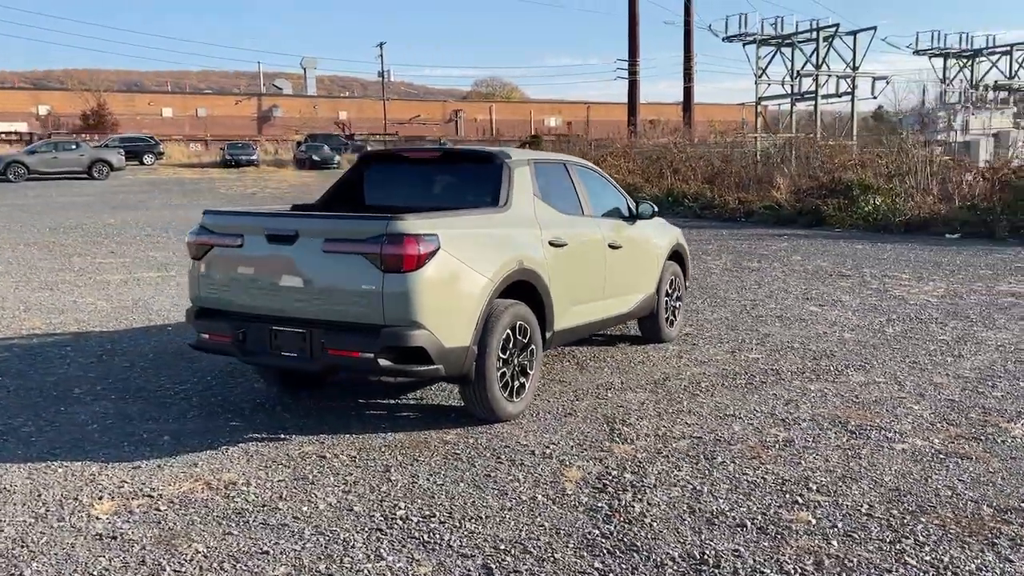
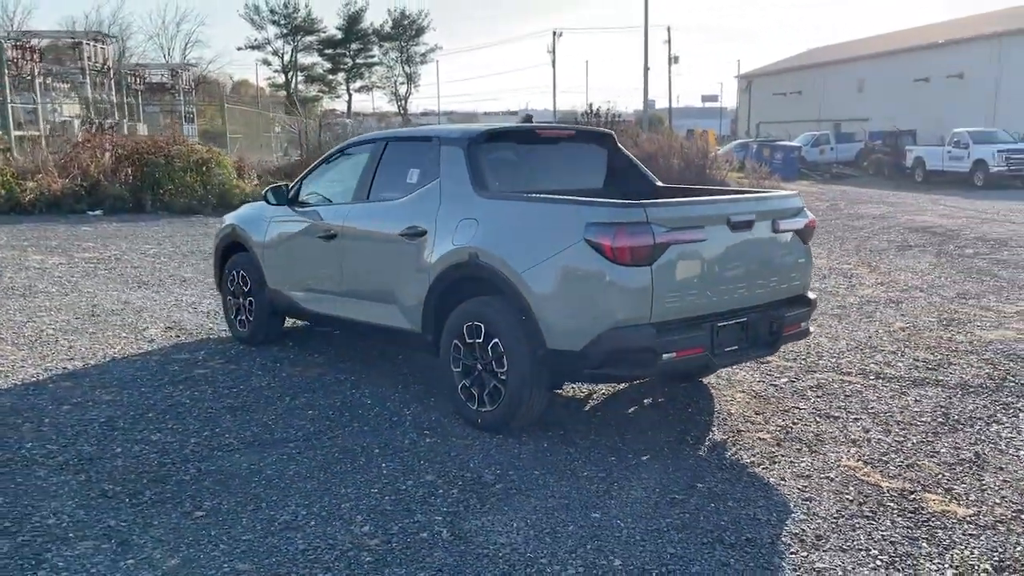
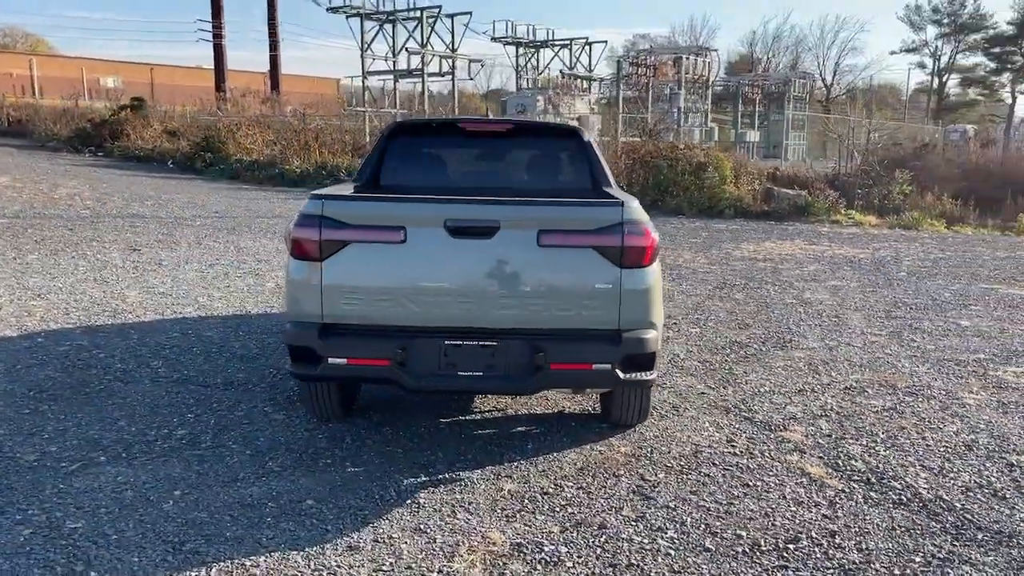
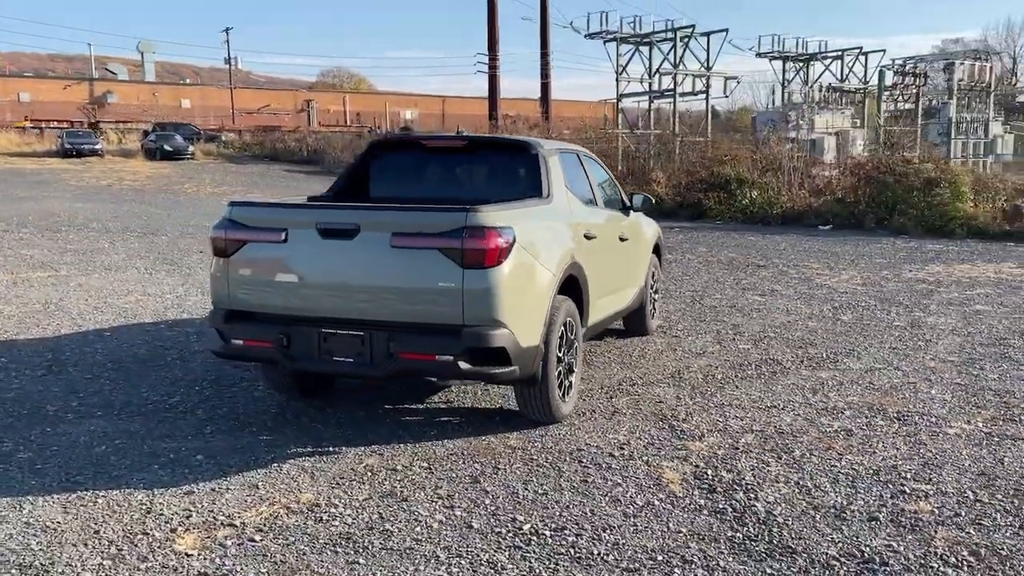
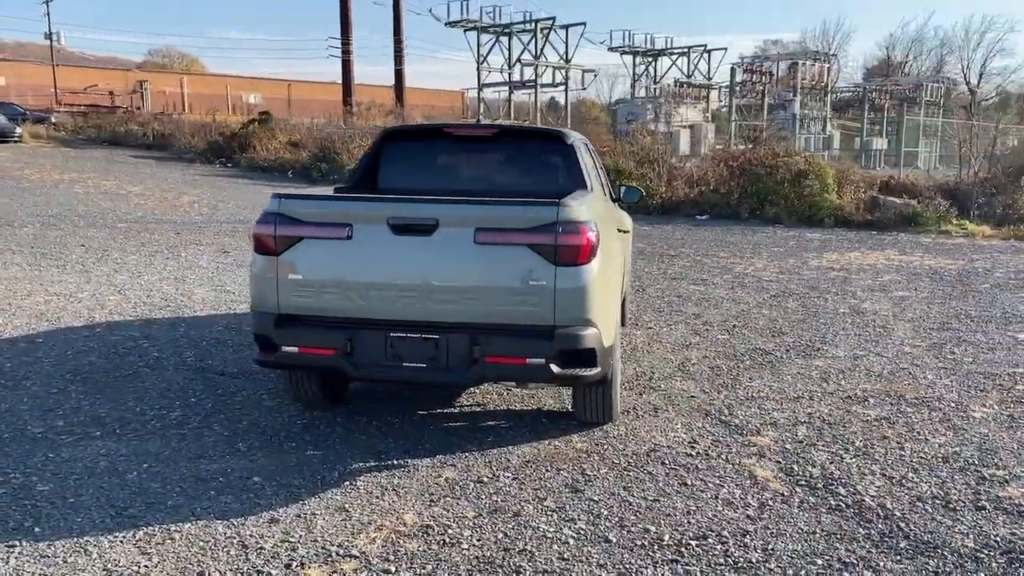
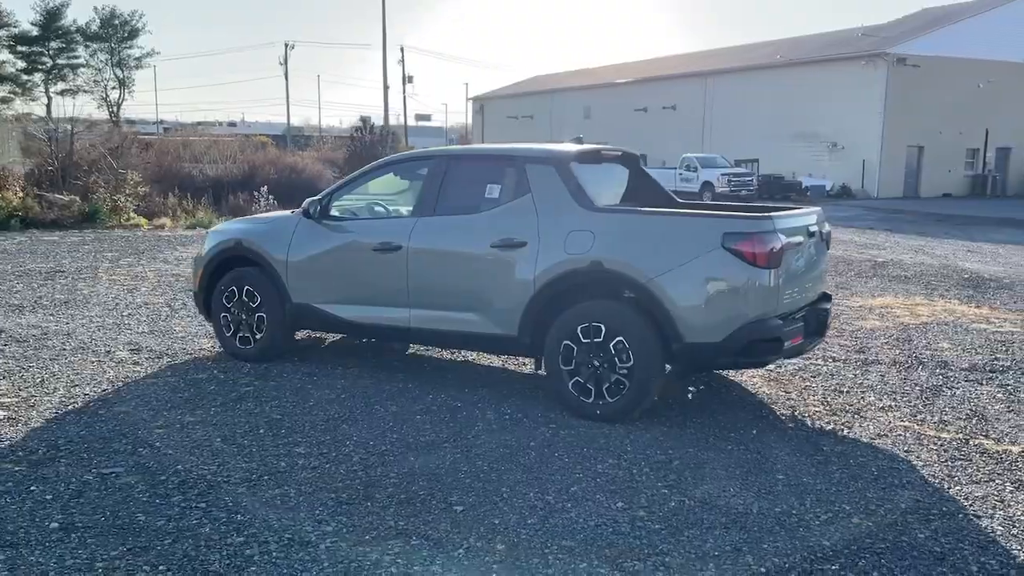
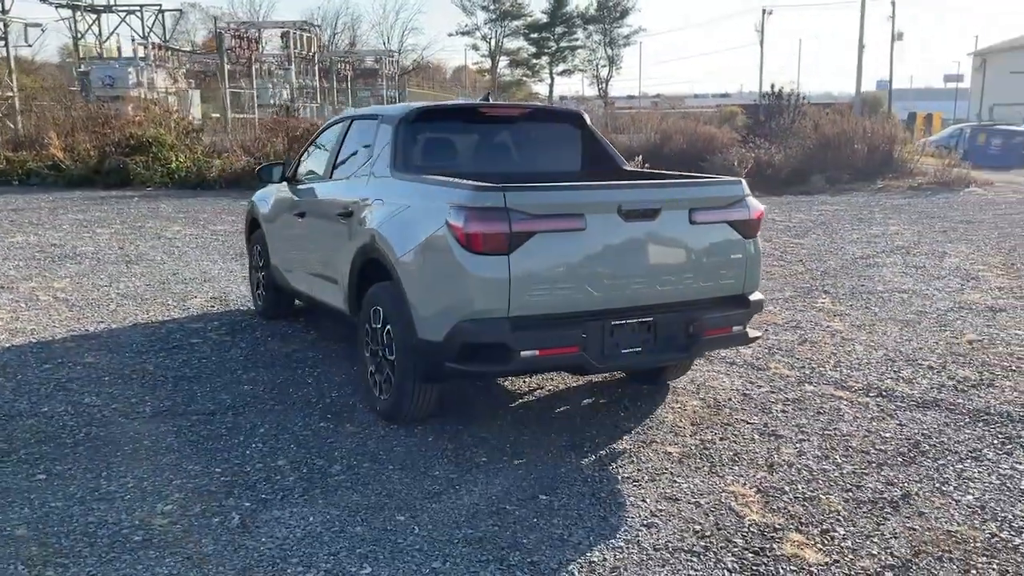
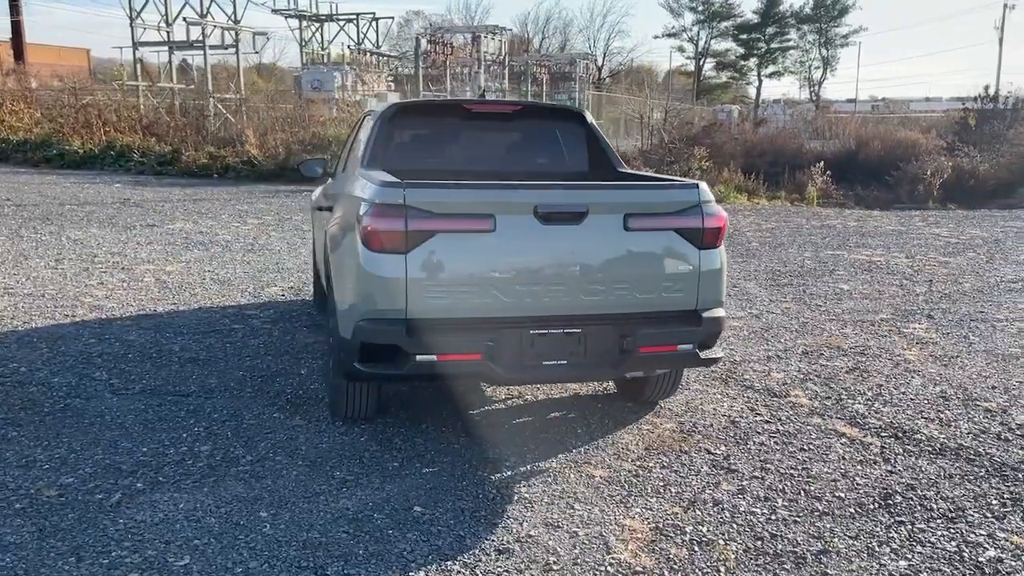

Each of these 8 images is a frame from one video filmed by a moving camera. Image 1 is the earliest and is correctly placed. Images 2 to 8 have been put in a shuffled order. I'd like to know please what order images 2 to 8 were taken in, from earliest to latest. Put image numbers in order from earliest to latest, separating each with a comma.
4, 5, 3, 8, 7, 2, 6
